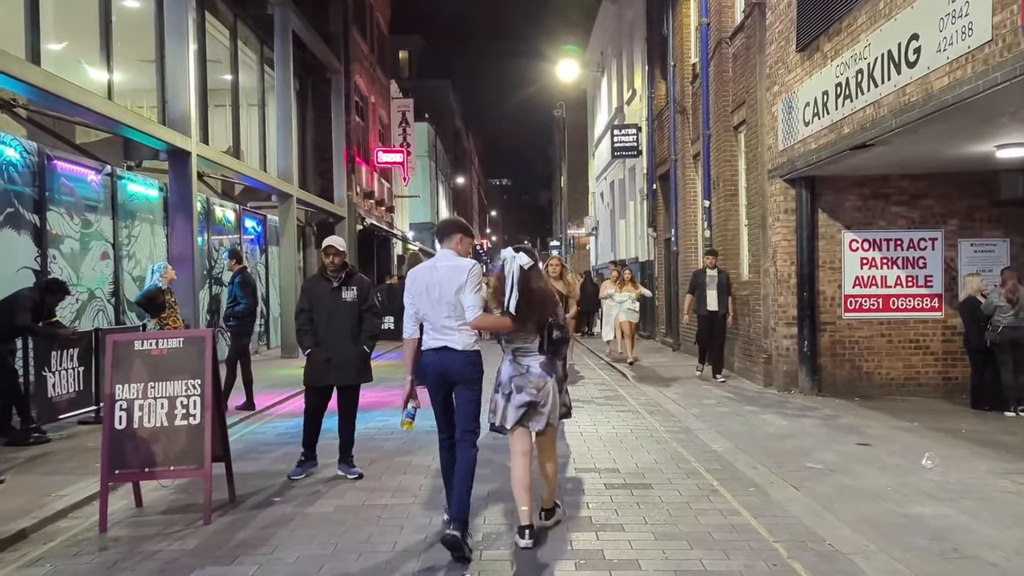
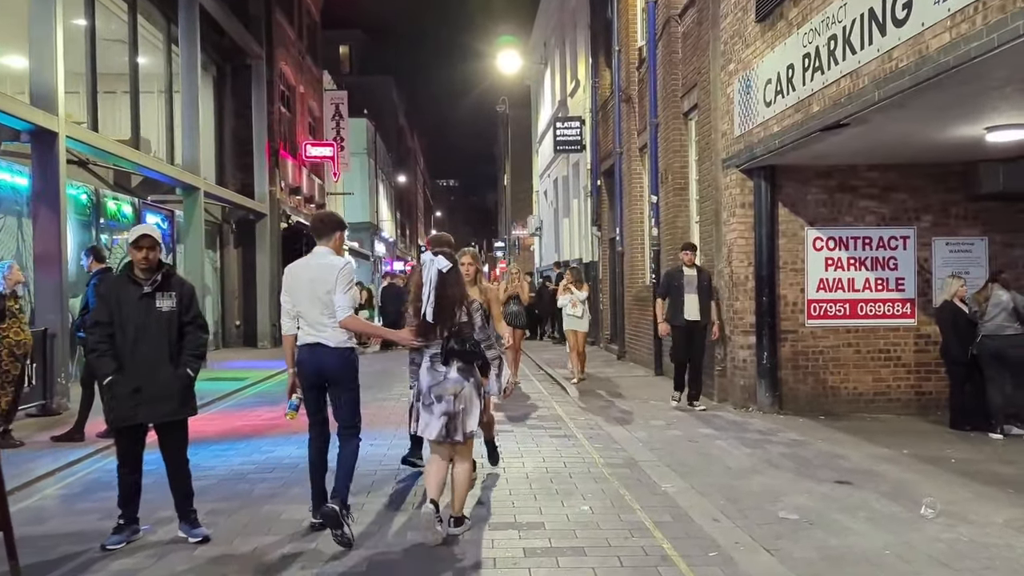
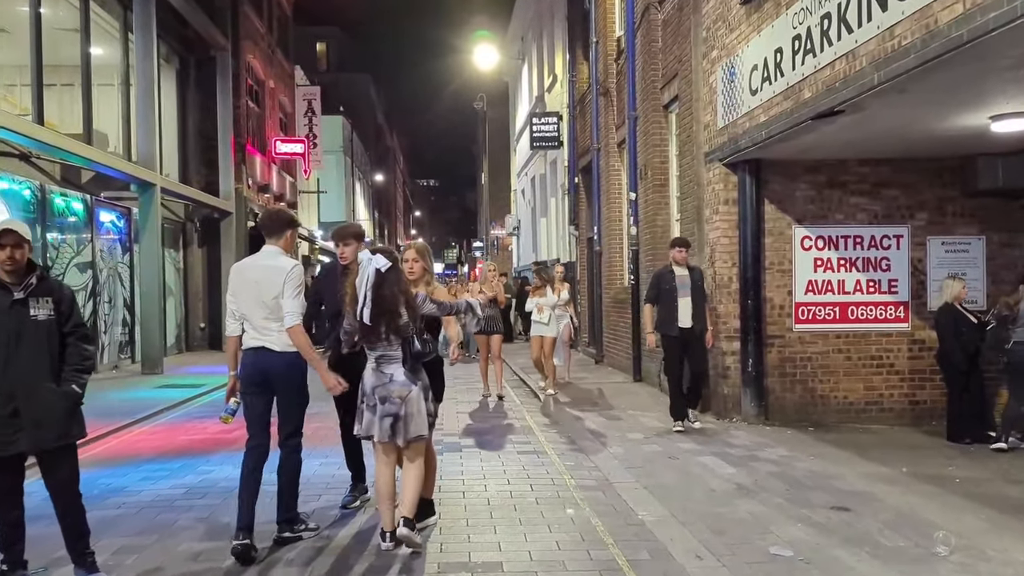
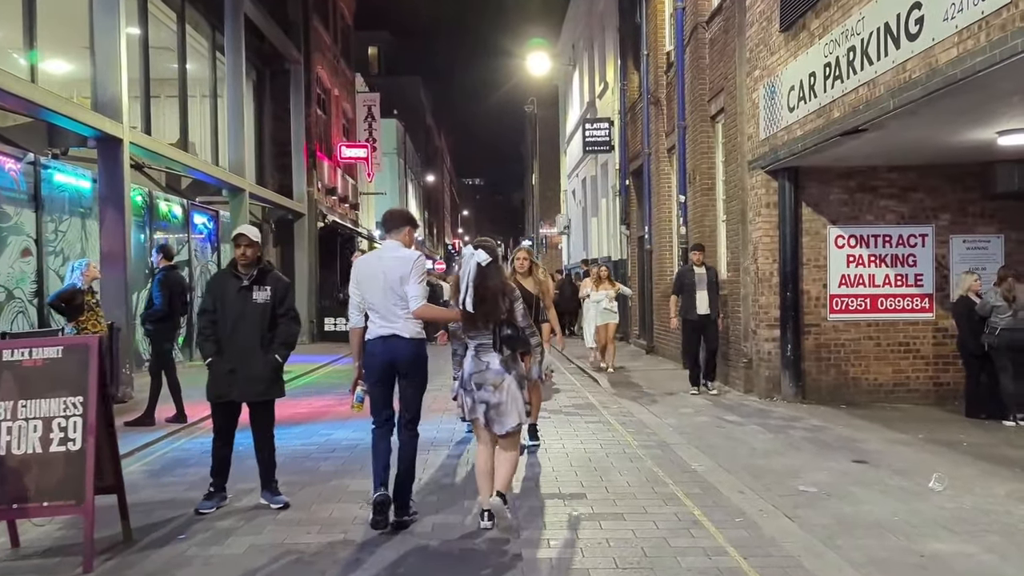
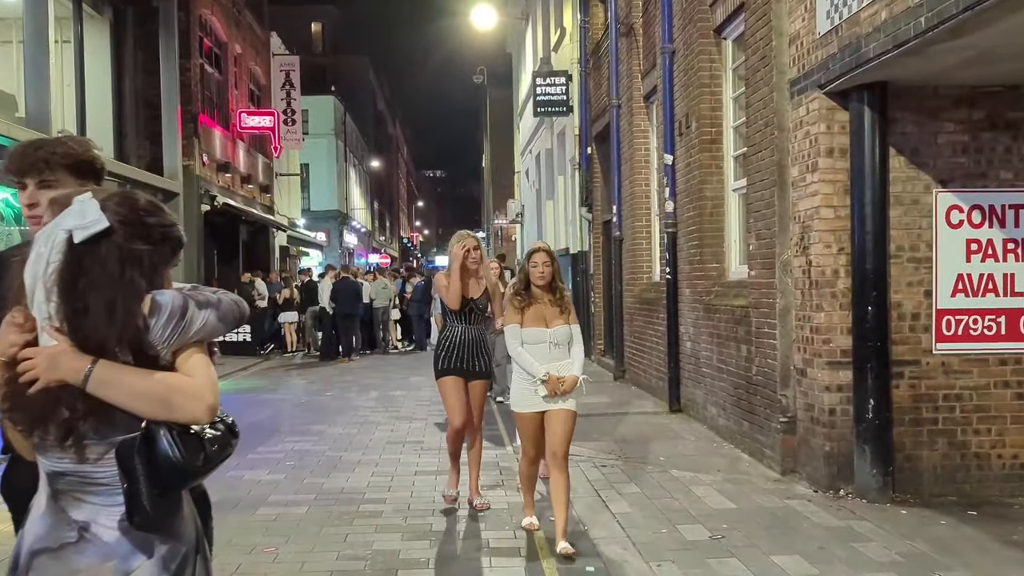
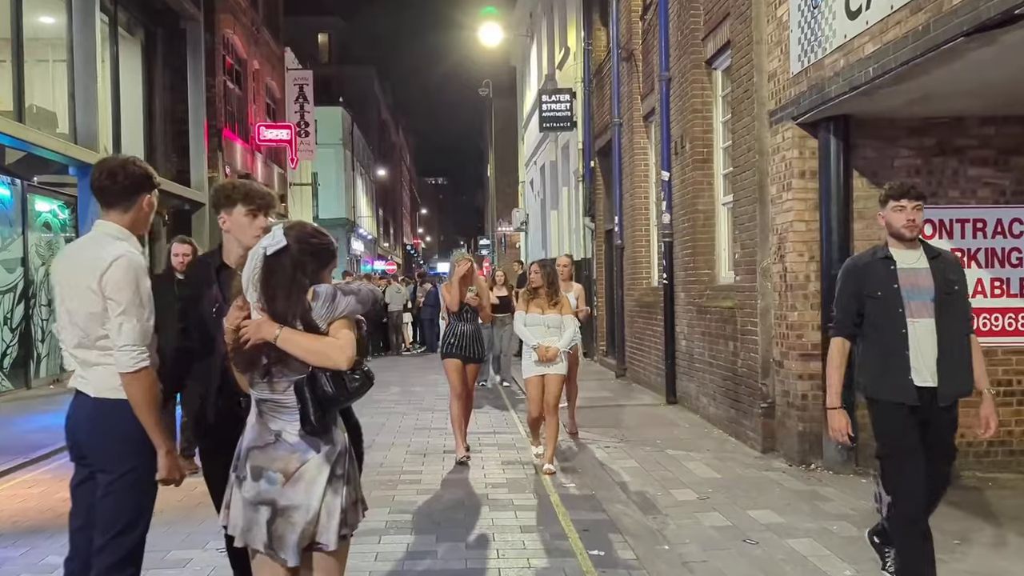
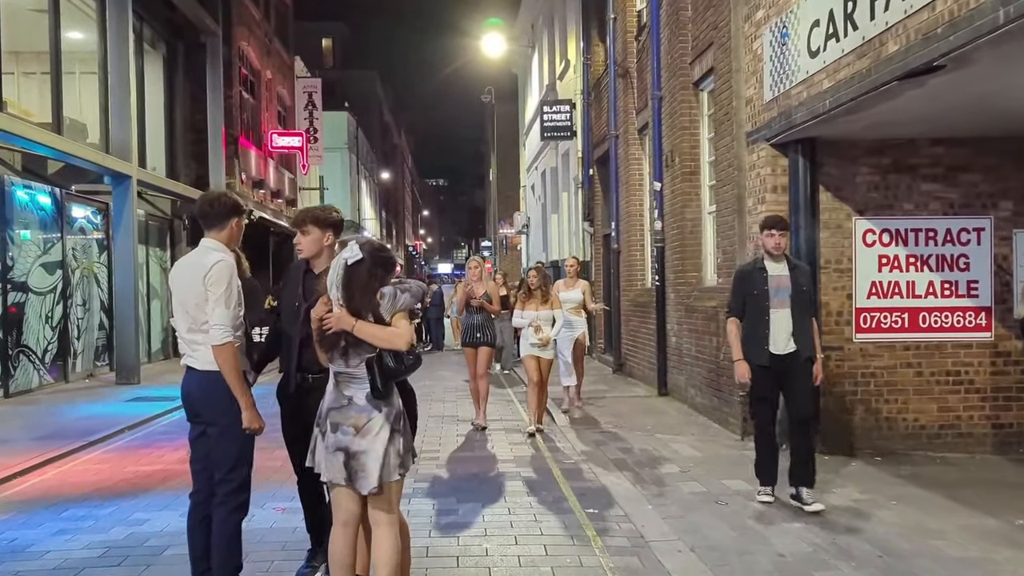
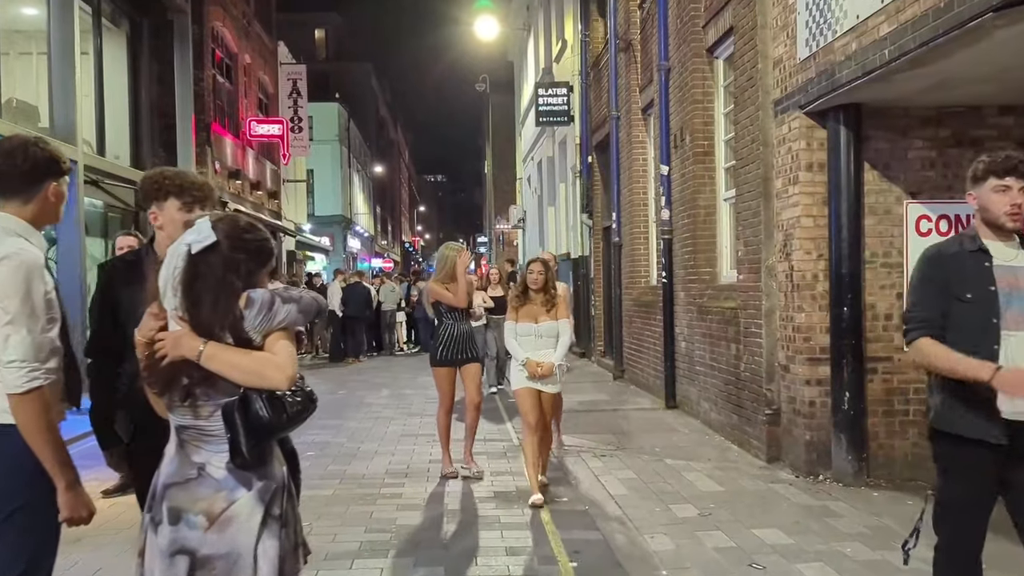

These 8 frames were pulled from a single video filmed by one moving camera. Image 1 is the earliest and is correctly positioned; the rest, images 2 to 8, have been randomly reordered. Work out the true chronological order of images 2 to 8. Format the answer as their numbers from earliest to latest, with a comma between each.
4, 2, 3, 7, 6, 8, 5
